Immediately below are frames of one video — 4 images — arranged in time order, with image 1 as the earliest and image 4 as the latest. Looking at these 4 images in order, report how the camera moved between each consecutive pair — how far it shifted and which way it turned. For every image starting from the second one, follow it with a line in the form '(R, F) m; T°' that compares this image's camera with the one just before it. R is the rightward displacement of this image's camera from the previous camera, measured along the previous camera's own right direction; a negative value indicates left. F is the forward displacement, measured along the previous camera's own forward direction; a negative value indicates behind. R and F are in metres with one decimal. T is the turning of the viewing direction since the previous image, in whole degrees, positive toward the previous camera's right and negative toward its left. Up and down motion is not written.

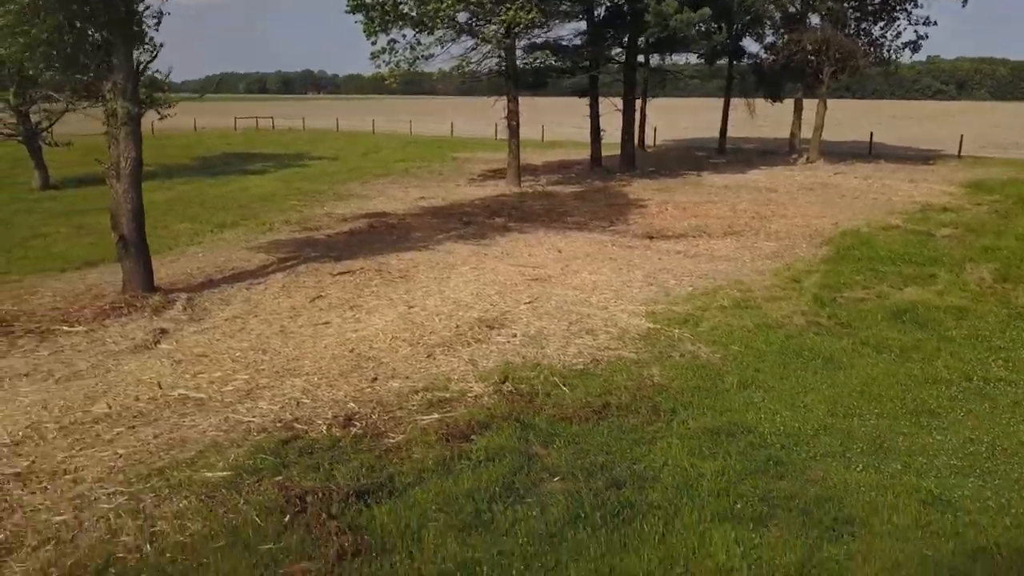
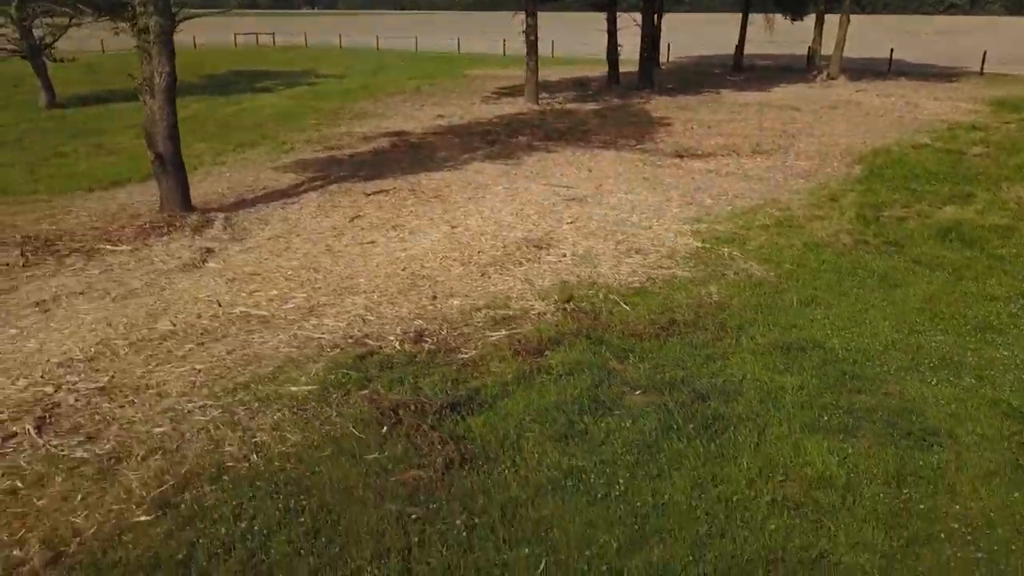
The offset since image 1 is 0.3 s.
(-0.5, 0.0) m; 0°
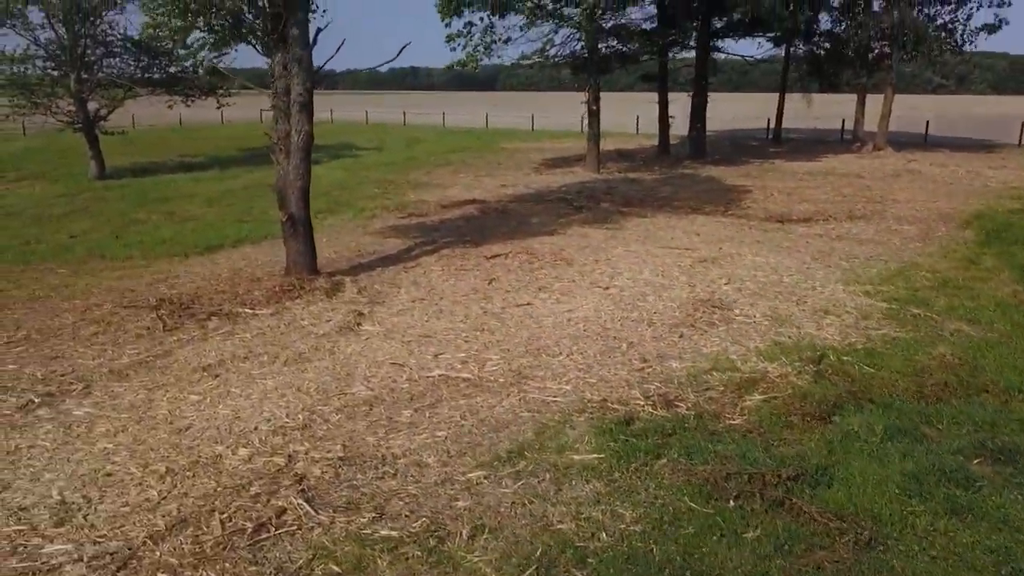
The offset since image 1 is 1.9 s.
(-1.7, +0.4) m; 0°
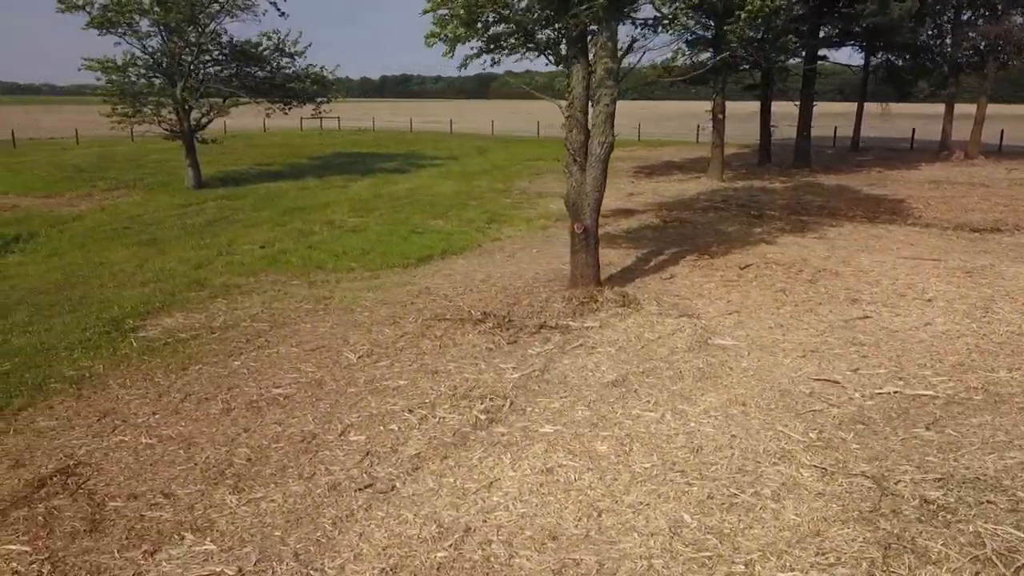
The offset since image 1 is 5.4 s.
(-3.5, +0.1) m; 0°
